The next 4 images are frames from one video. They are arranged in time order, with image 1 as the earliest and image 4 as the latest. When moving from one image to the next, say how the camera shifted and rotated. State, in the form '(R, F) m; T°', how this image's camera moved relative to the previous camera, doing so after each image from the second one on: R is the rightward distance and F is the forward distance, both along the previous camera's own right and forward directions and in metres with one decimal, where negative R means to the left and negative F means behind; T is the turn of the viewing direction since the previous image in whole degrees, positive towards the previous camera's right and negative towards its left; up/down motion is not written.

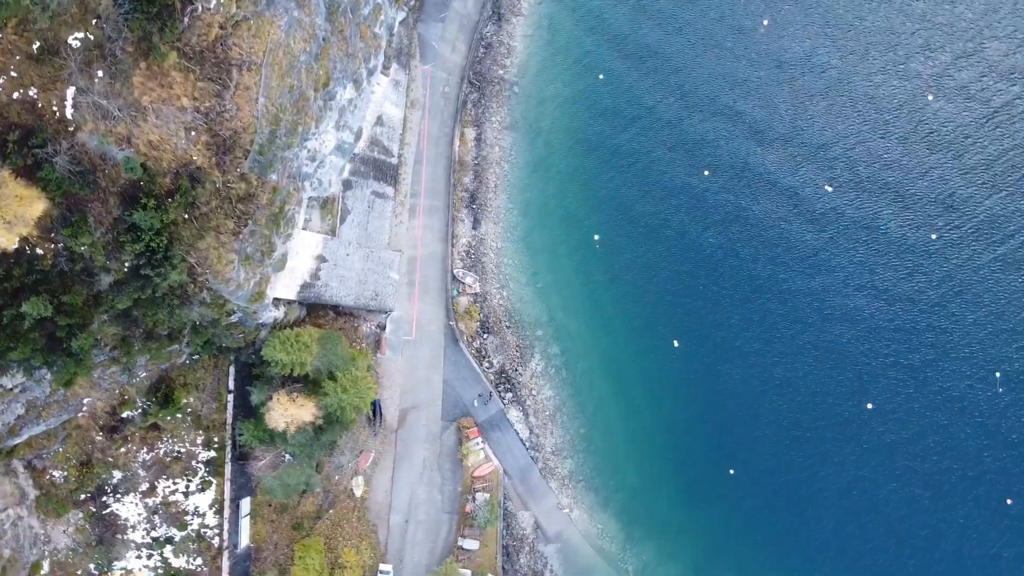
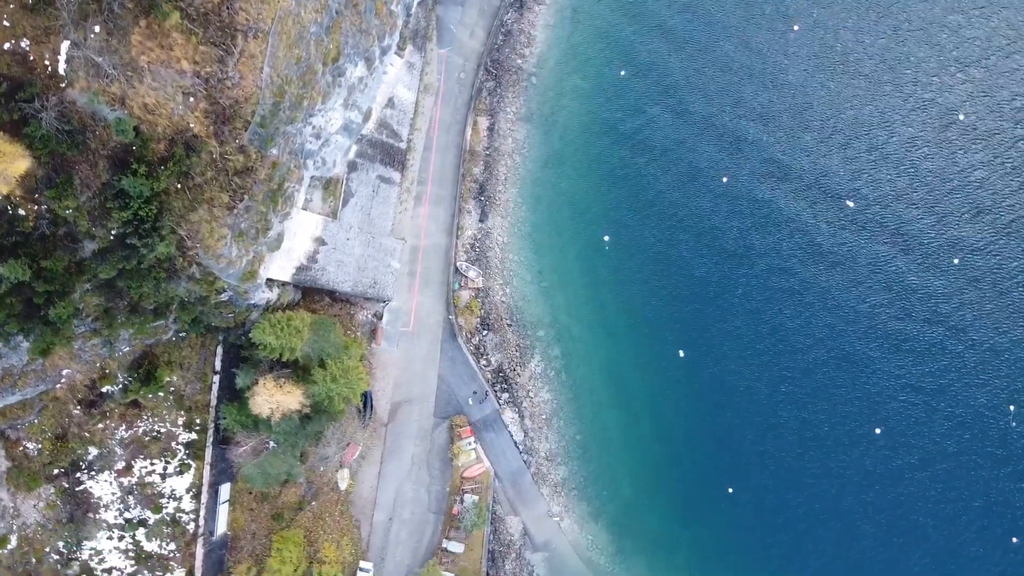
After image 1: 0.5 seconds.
(0.0, +0.7) m; 0°
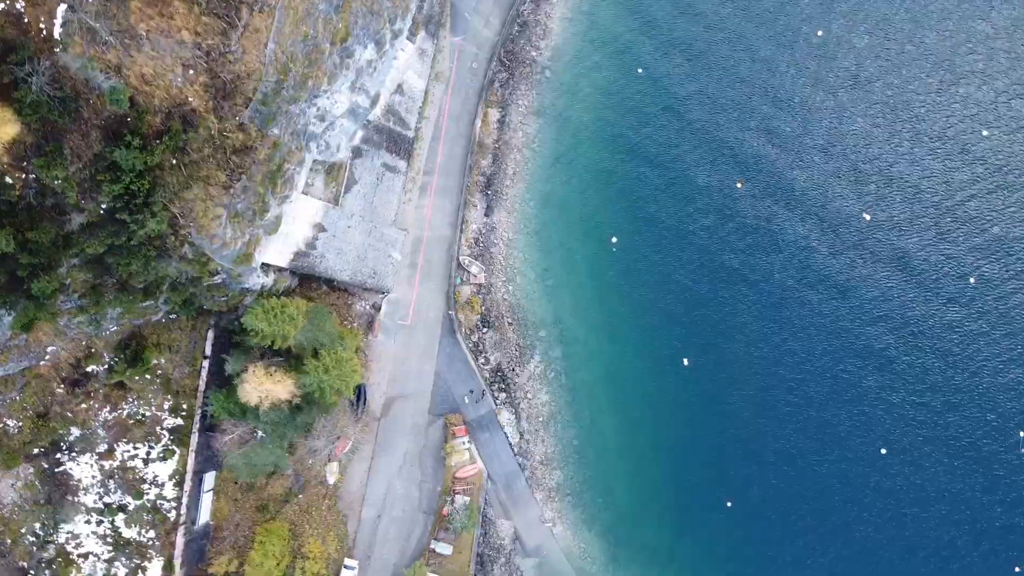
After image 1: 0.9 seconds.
(0.0, +0.5) m; 0°
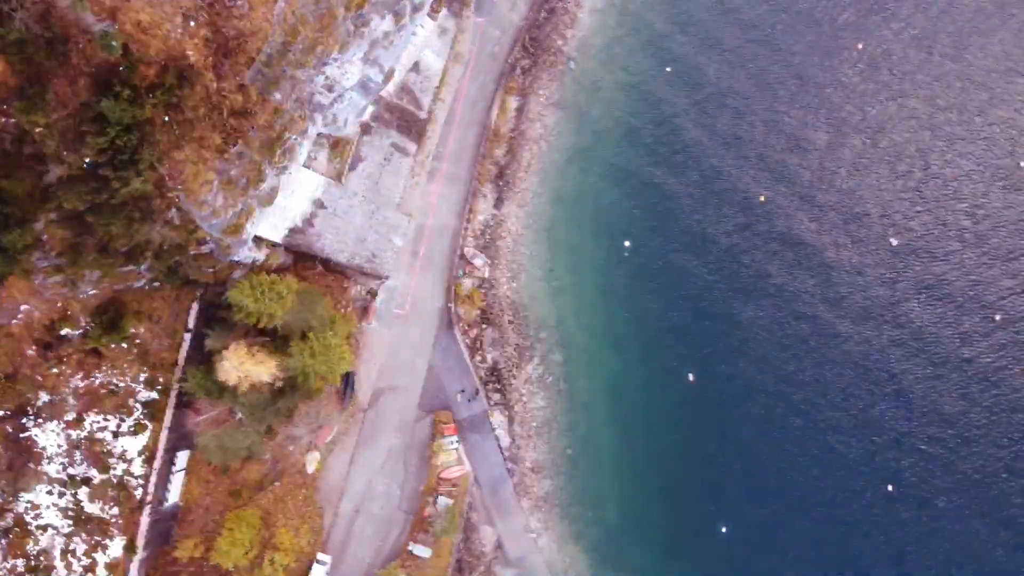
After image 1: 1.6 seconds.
(0.0, +0.9) m; 0°
